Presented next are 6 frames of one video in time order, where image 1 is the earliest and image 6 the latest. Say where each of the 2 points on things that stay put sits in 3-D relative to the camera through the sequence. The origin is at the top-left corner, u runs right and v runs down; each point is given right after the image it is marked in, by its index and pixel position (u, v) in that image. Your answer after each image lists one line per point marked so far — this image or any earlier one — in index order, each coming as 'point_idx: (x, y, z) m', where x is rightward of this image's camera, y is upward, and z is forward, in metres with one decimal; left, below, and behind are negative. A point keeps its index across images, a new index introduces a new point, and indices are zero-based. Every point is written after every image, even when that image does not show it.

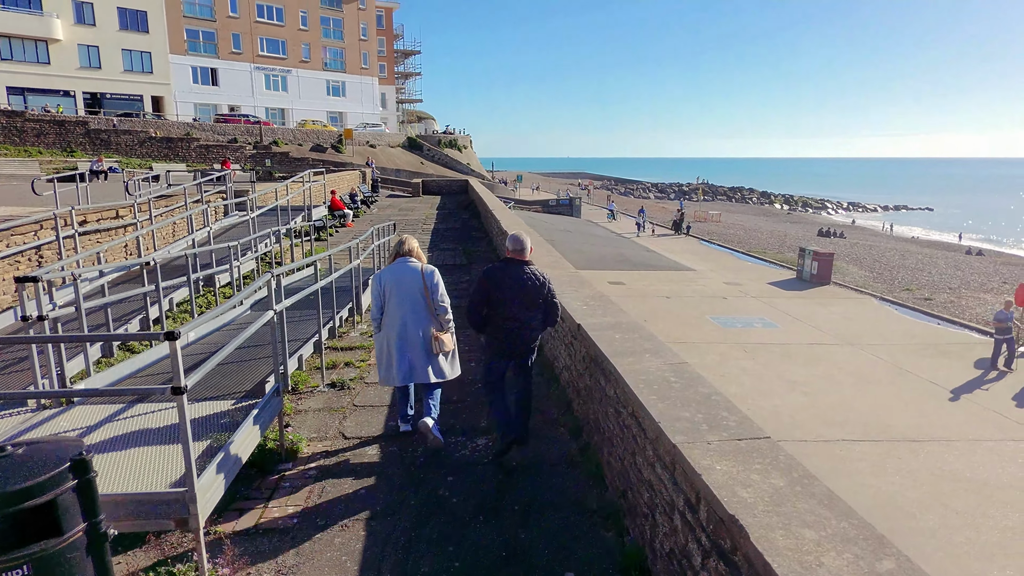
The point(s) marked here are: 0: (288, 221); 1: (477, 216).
0: (-3.5, +1.0, +10.0) m
1: (-1.0, +2.0, +18.0) m
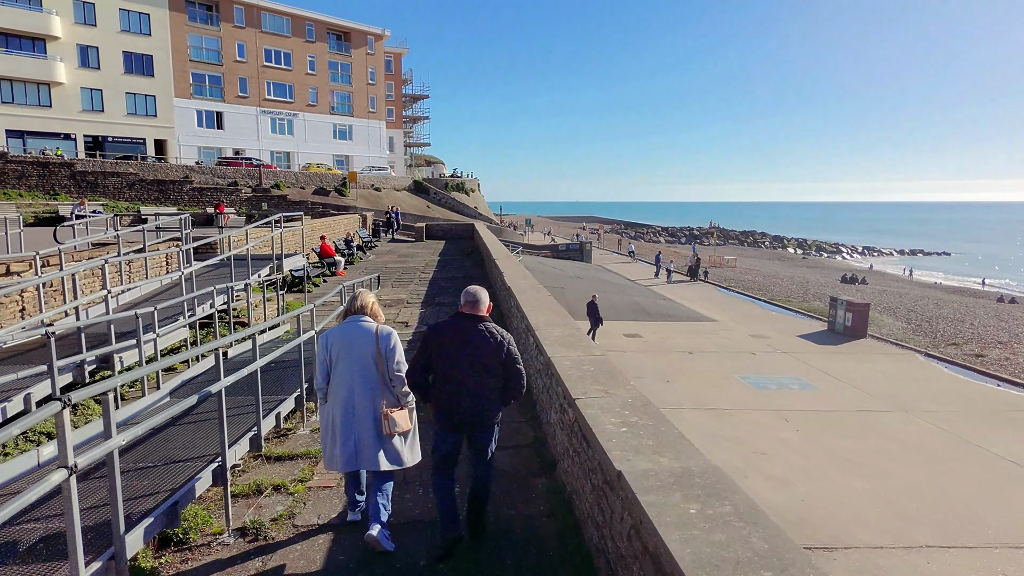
0: (-3.4, +0.2, +8.5) m
1: (-0.8, +0.6, +16.5) m
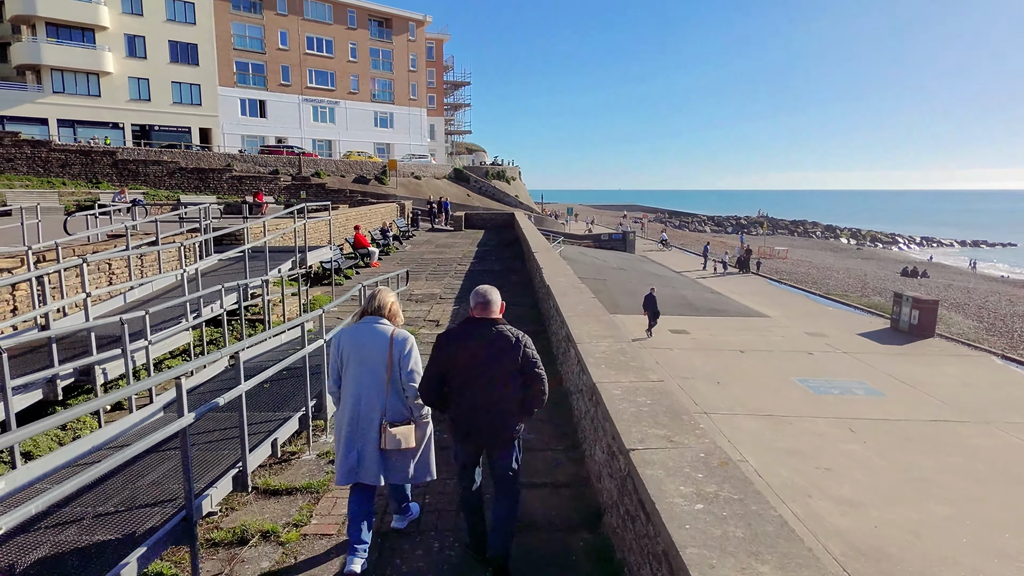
0: (-2.9, +0.3, +8.0) m
1: (+0.2, +0.8, +15.7) m
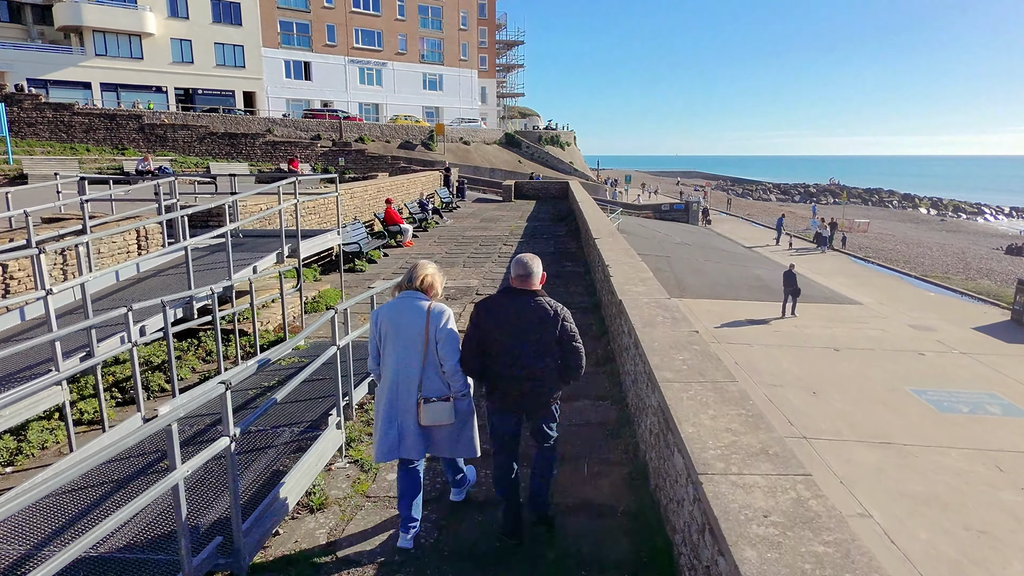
0: (-2.4, +0.3, +6.1) m
1: (+1.3, +1.1, +13.6) m
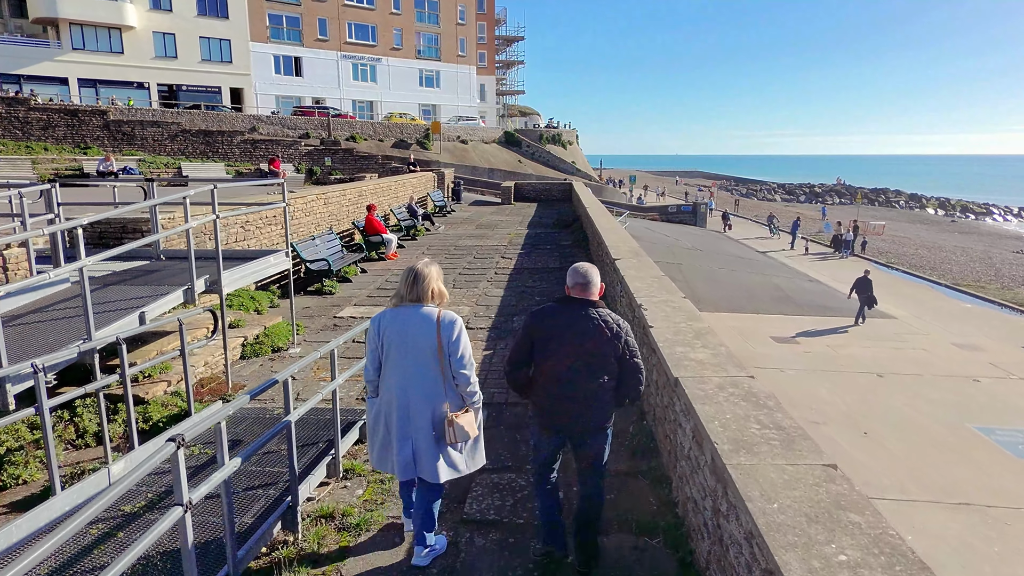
0: (-2.4, -0.1, +4.5) m
1: (+1.3, +0.8, +11.9) m
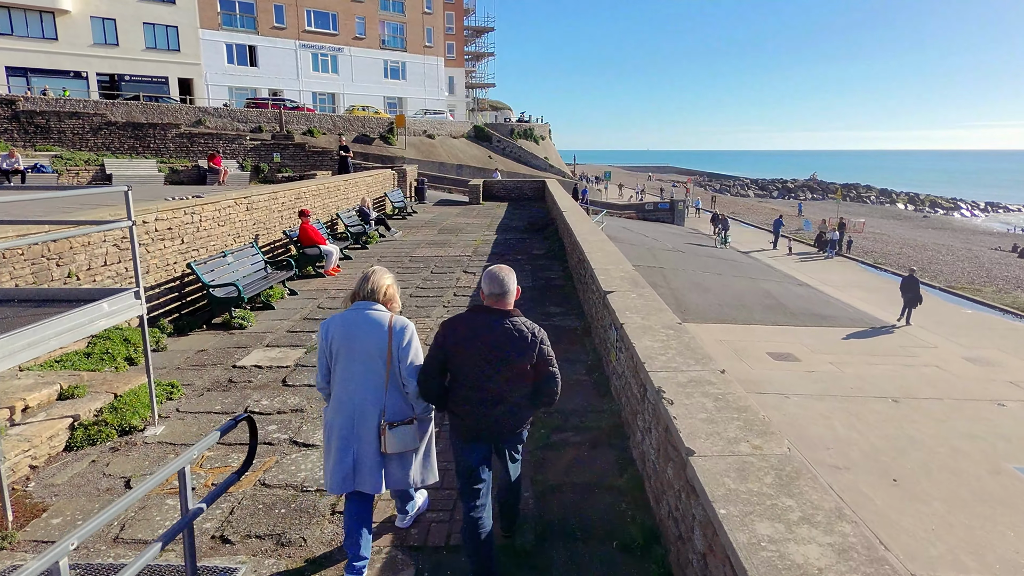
0: (-2.7, -0.4, +2.7) m
1: (+0.8, +0.5, +10.3) m
